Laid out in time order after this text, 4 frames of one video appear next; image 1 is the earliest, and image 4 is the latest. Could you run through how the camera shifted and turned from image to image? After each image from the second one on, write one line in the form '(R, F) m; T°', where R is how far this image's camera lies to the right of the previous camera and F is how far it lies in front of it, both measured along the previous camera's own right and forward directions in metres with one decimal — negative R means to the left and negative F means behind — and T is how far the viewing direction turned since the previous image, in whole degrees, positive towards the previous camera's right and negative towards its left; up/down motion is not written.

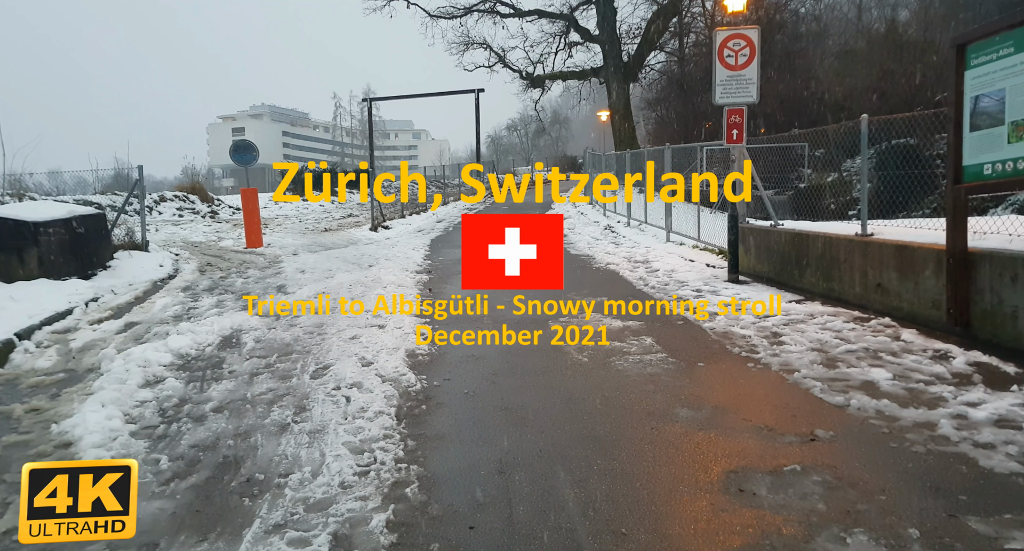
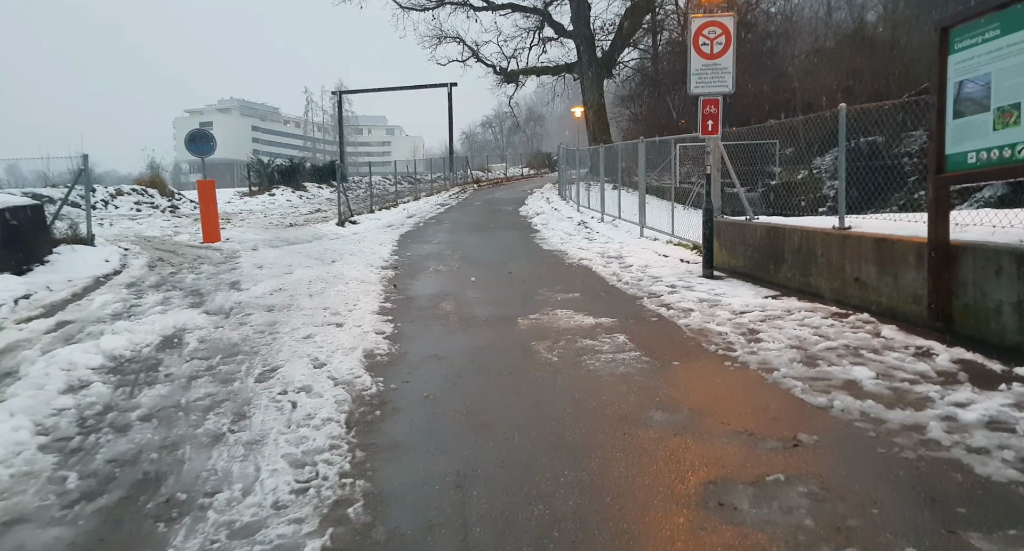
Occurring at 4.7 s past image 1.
(+0.1, +0.4) m; +2°
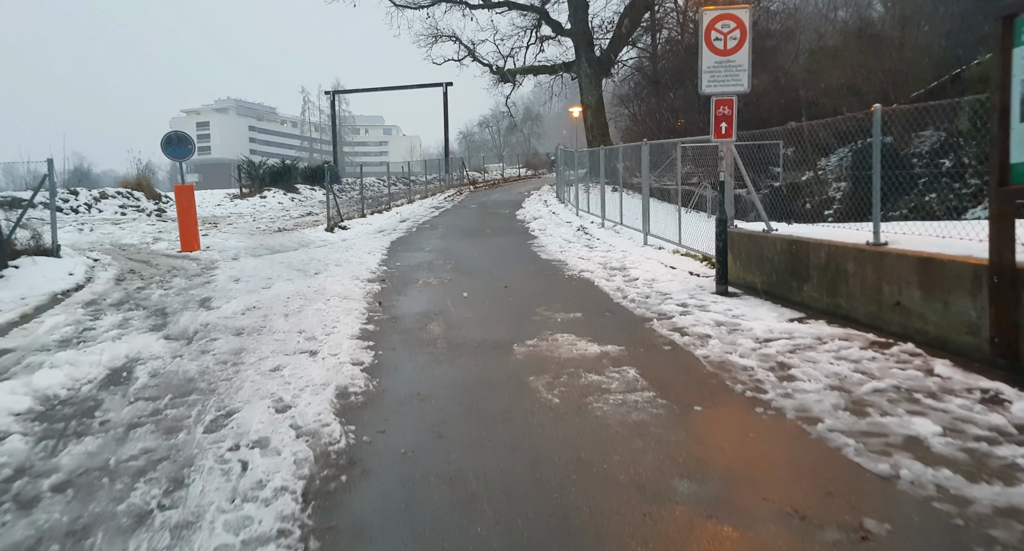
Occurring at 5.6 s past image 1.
(0.0, +0.8) m; 0°
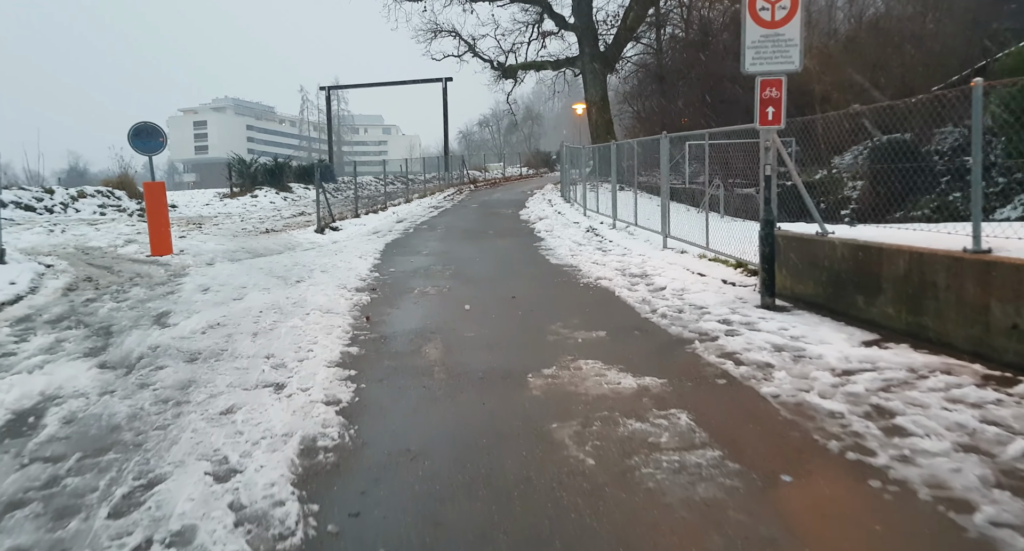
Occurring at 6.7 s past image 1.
(-0.1, +1.3) m; 0°
